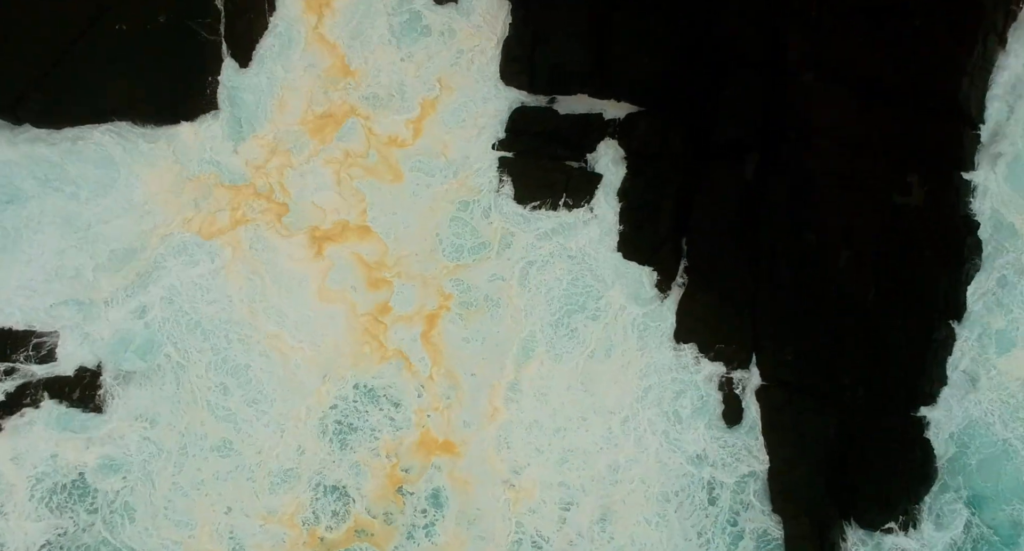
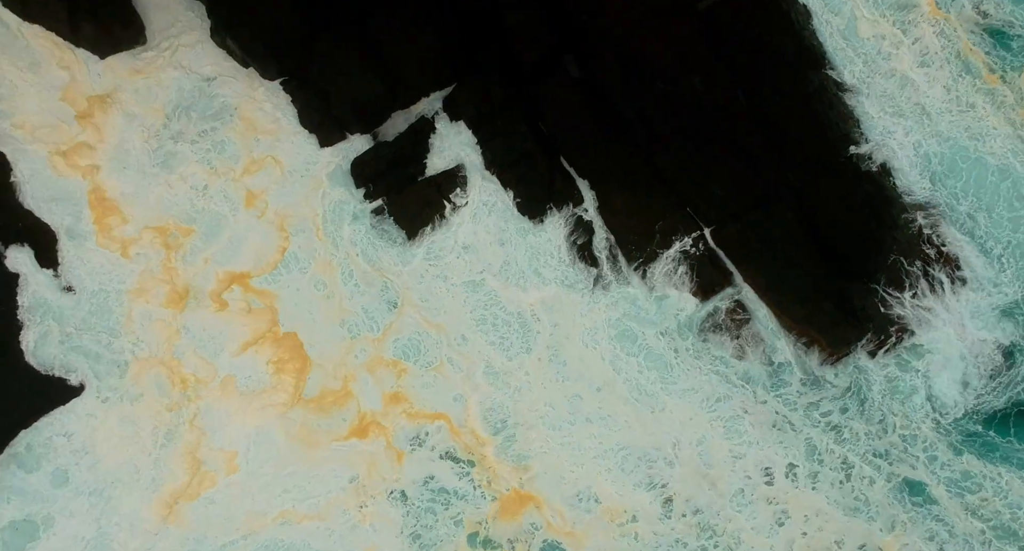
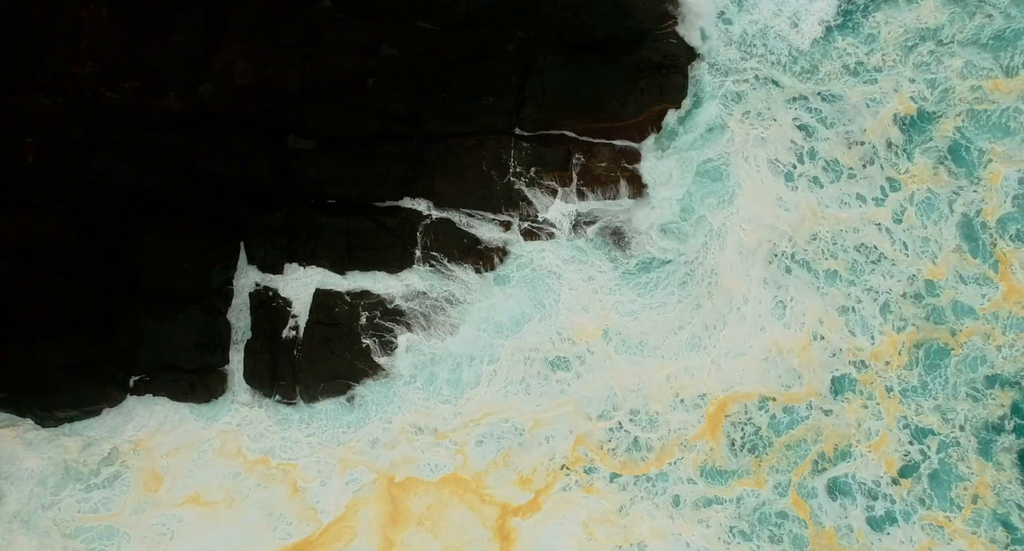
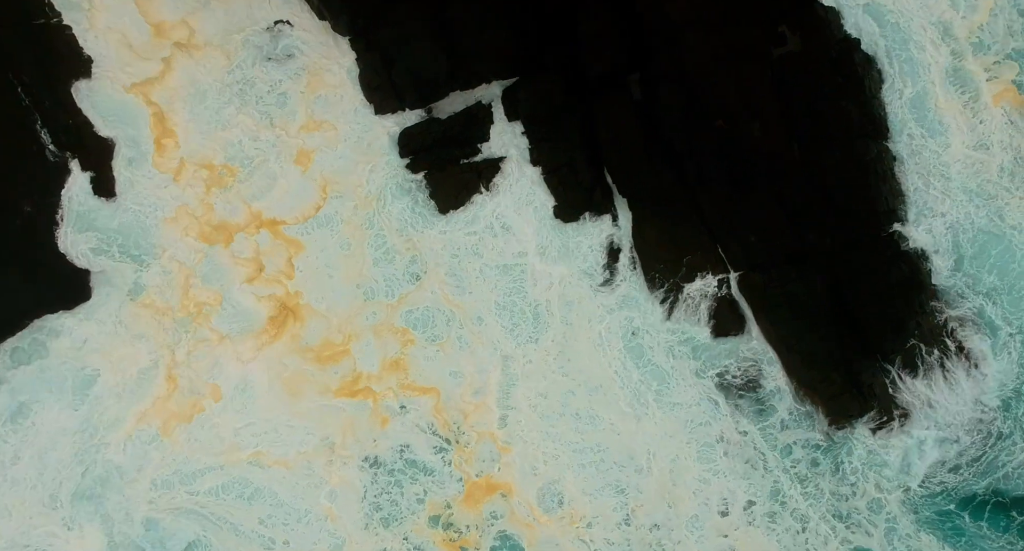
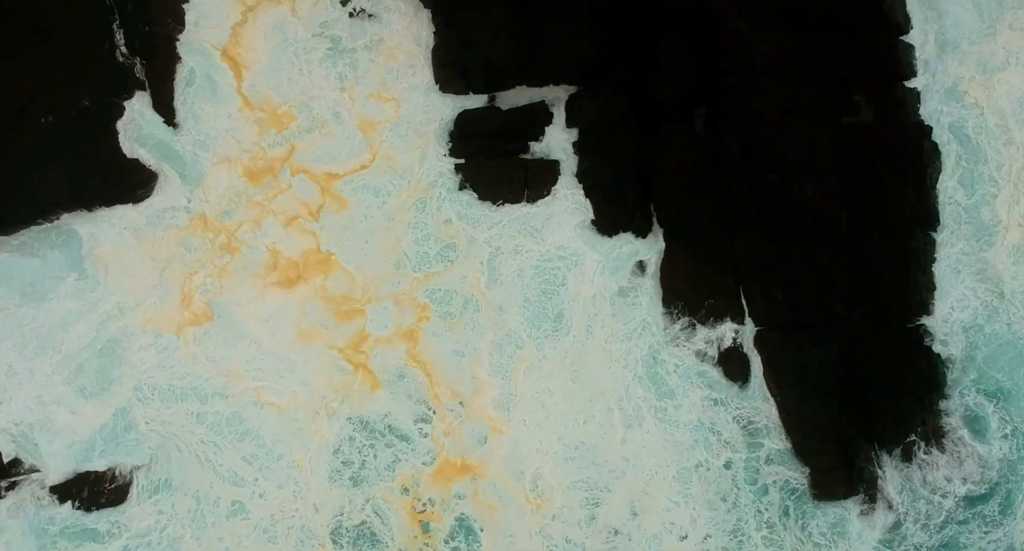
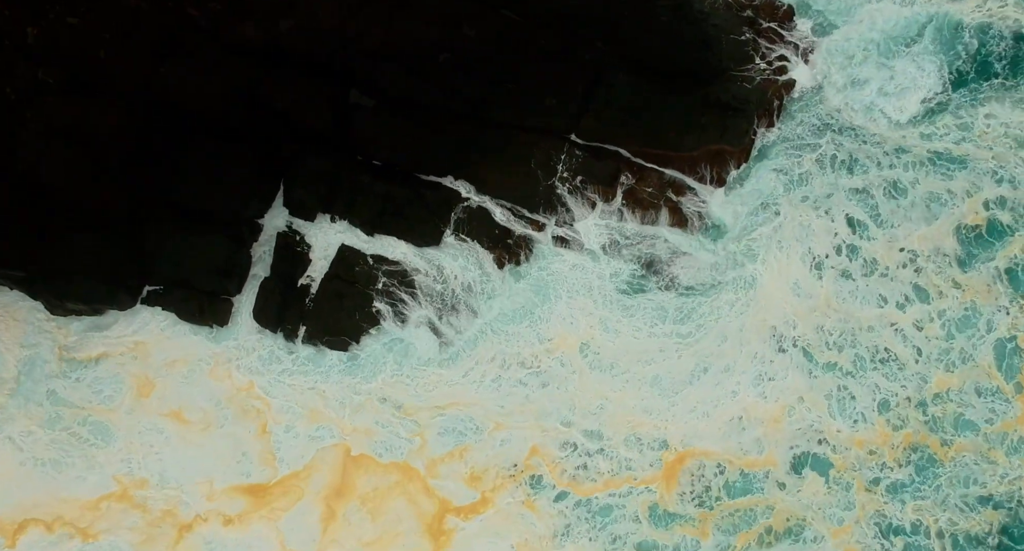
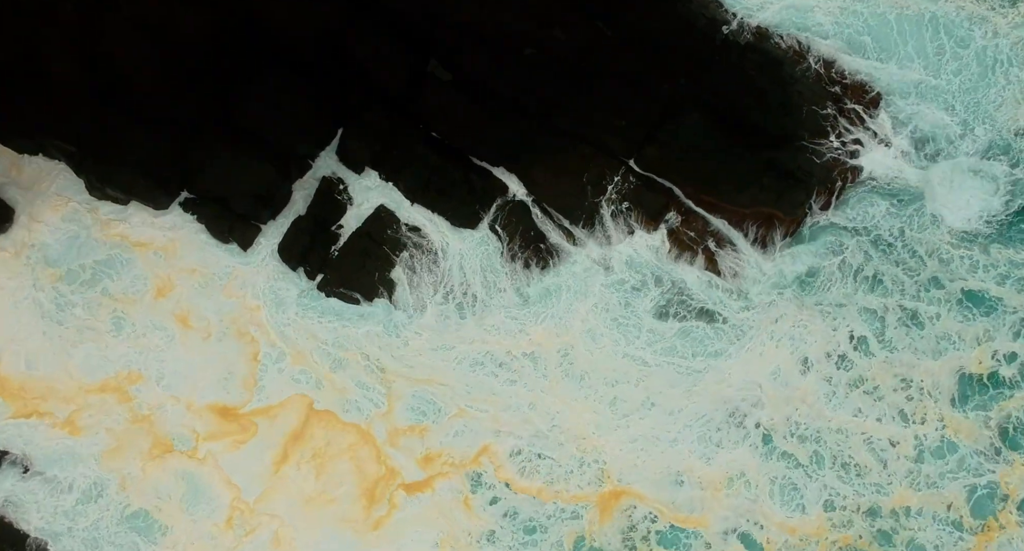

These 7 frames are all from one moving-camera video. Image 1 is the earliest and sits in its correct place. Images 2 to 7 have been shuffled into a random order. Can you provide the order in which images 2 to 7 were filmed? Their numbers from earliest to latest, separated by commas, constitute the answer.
5, 4, 2, 7, 6, 3
